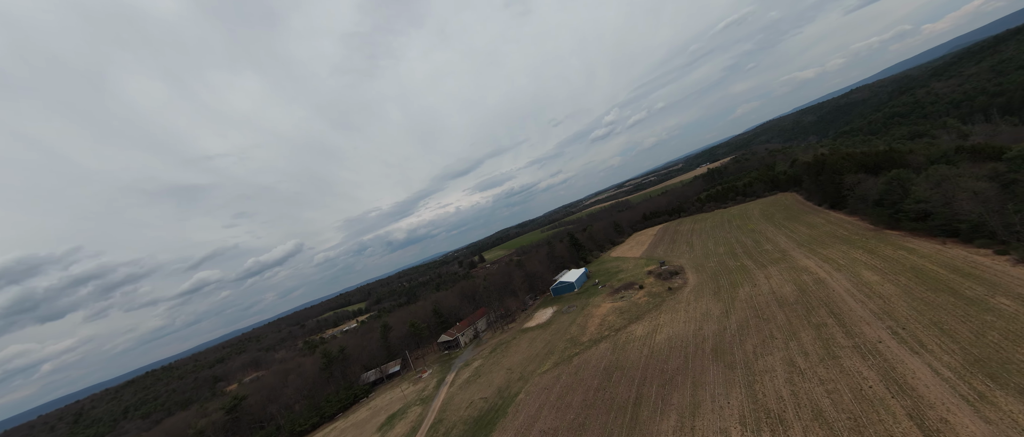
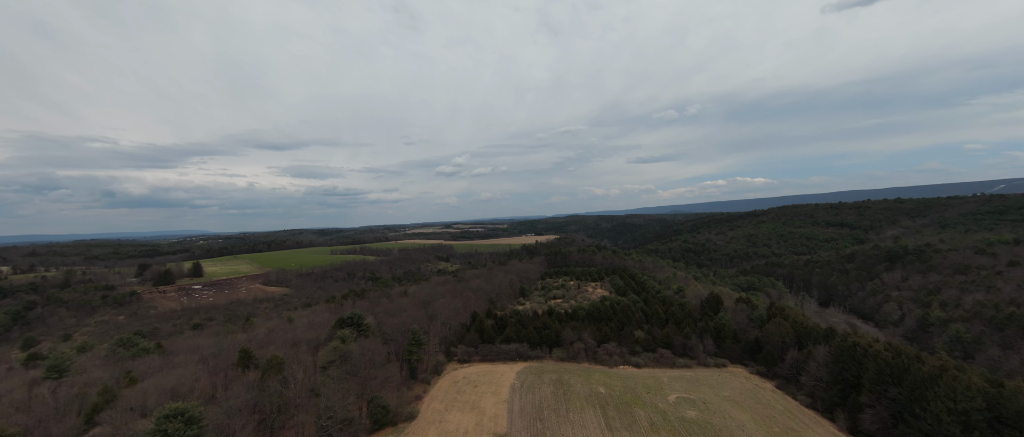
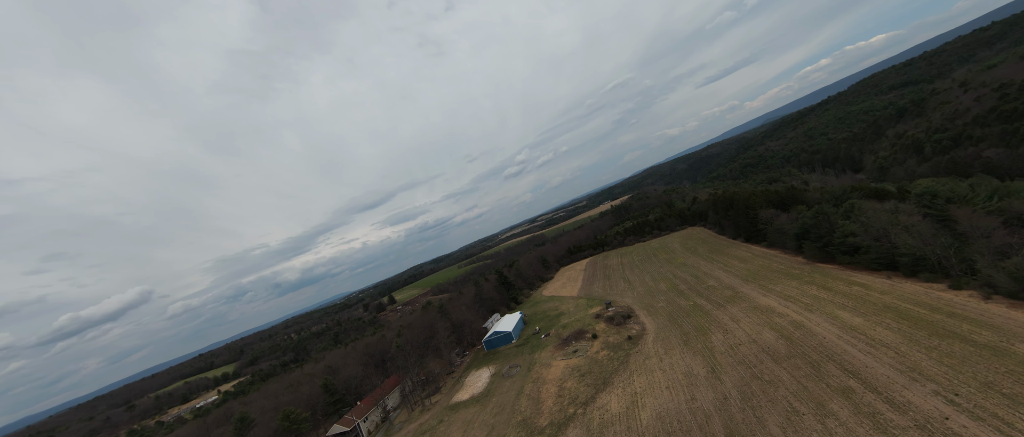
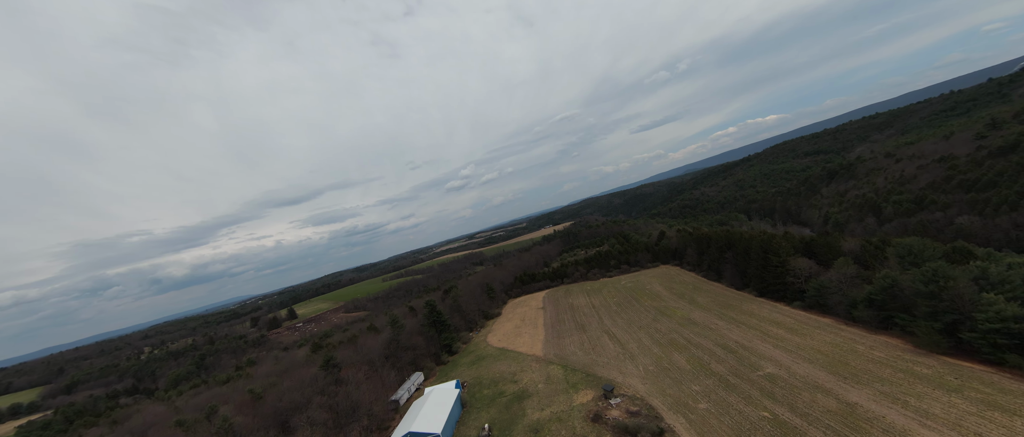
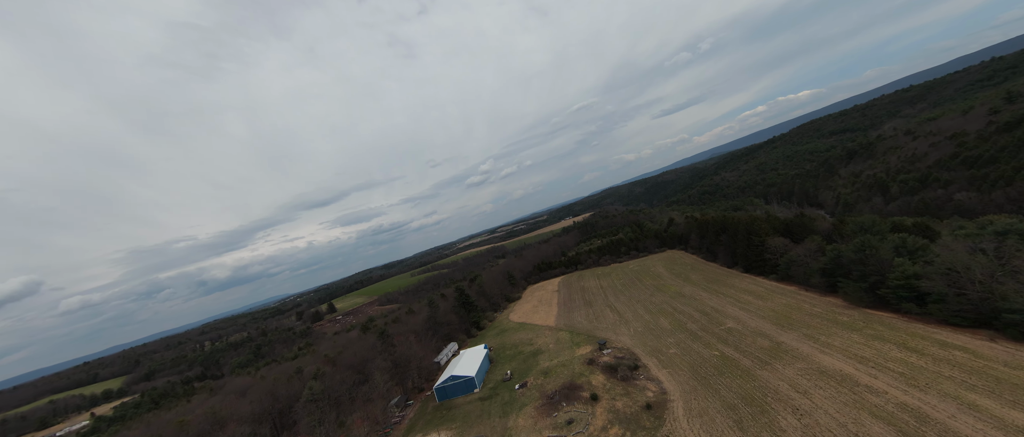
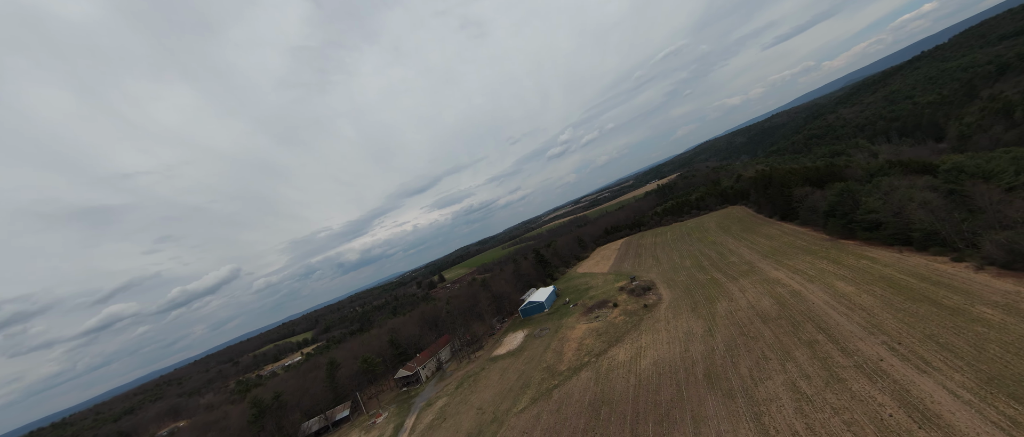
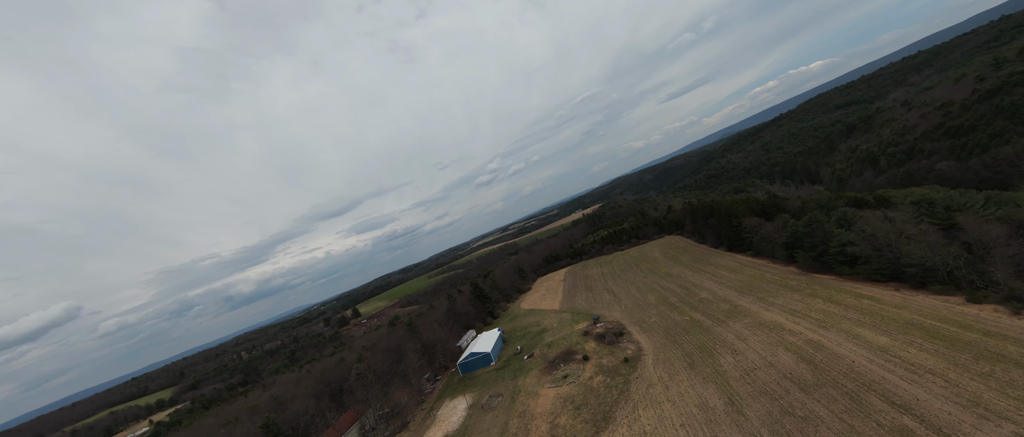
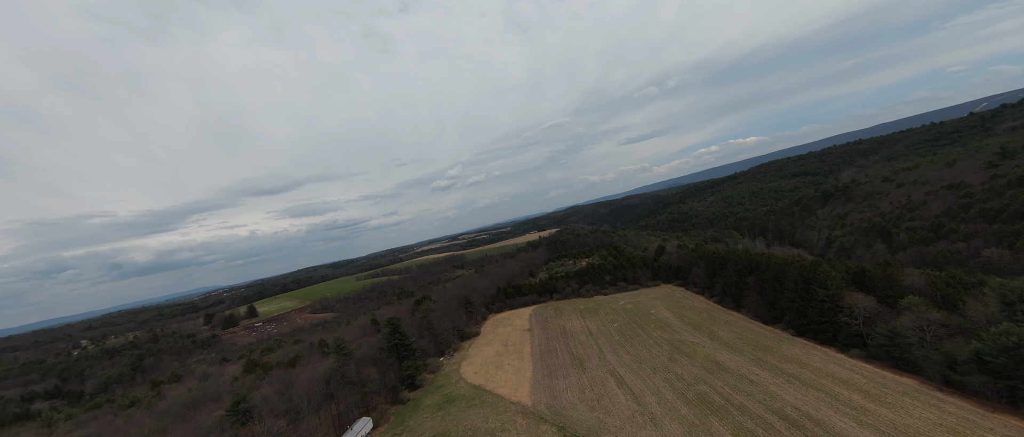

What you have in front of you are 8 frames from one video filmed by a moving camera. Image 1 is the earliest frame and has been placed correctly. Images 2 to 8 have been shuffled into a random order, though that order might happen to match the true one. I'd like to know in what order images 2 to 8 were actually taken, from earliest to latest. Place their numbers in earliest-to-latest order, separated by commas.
6, 3, 7, 5, 4, 8, 2
